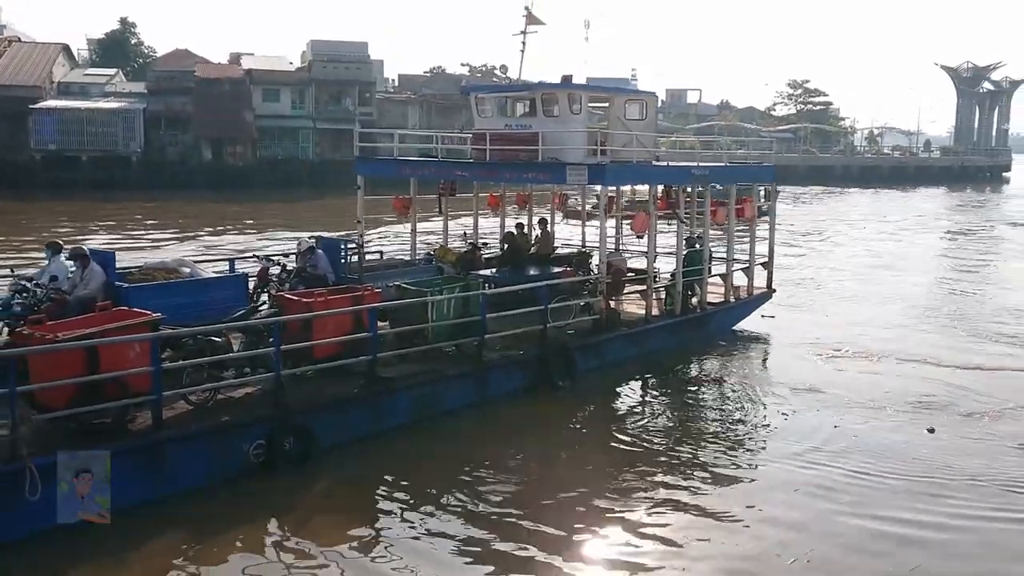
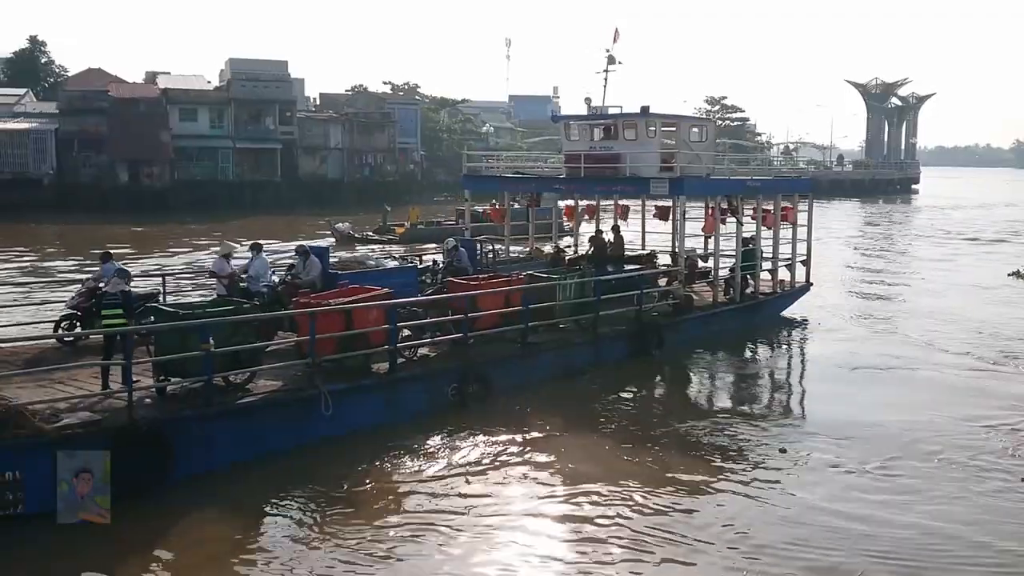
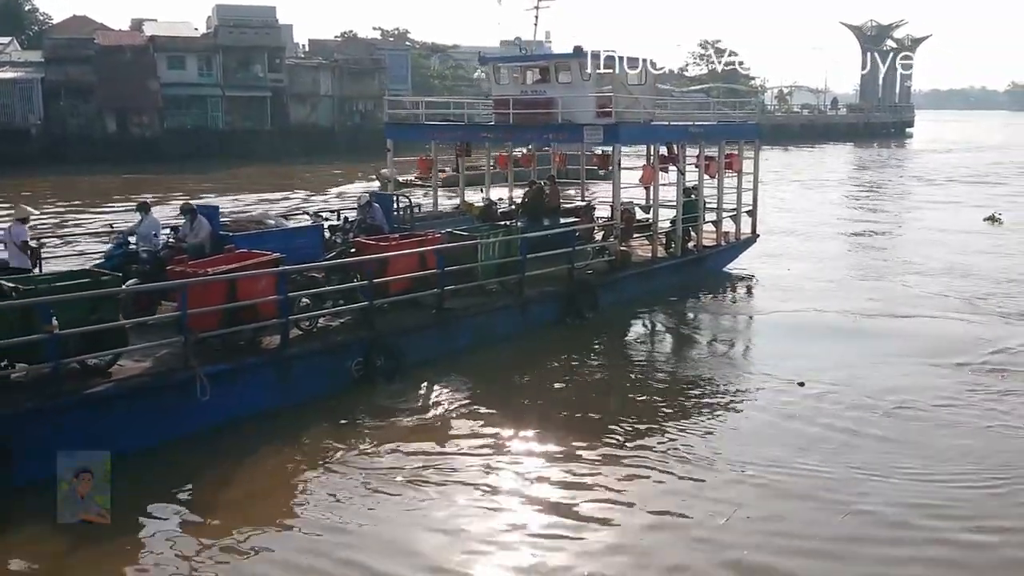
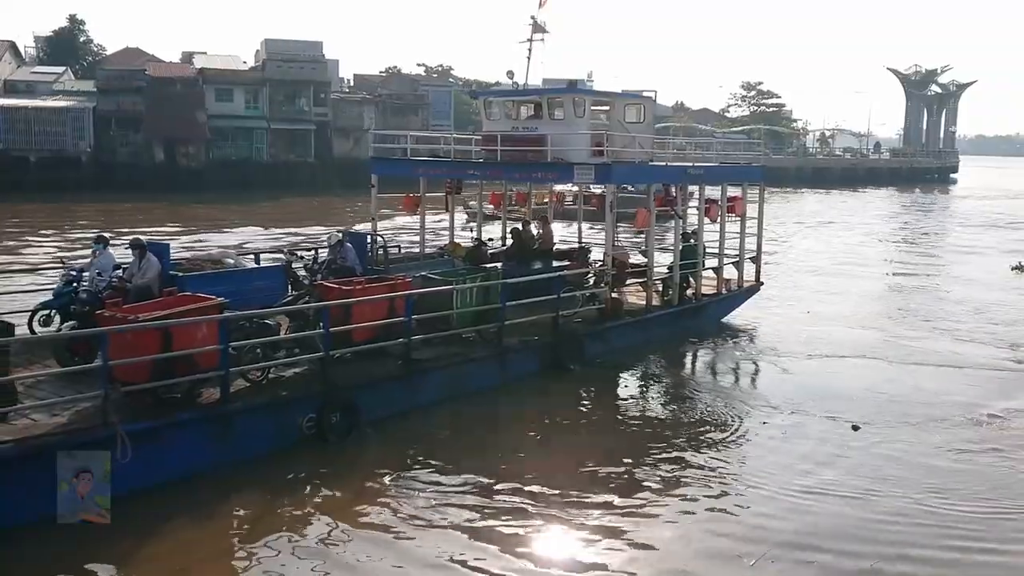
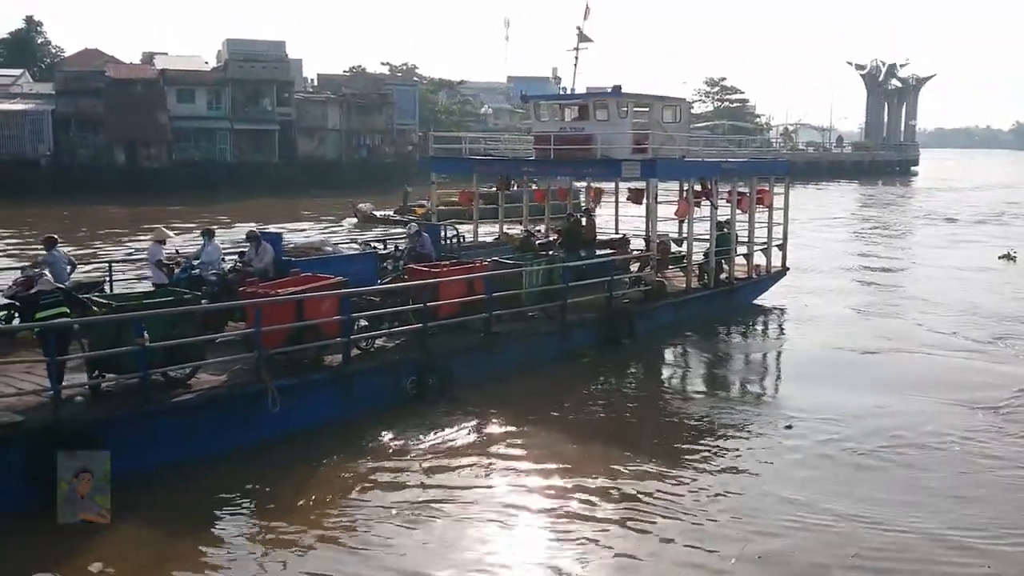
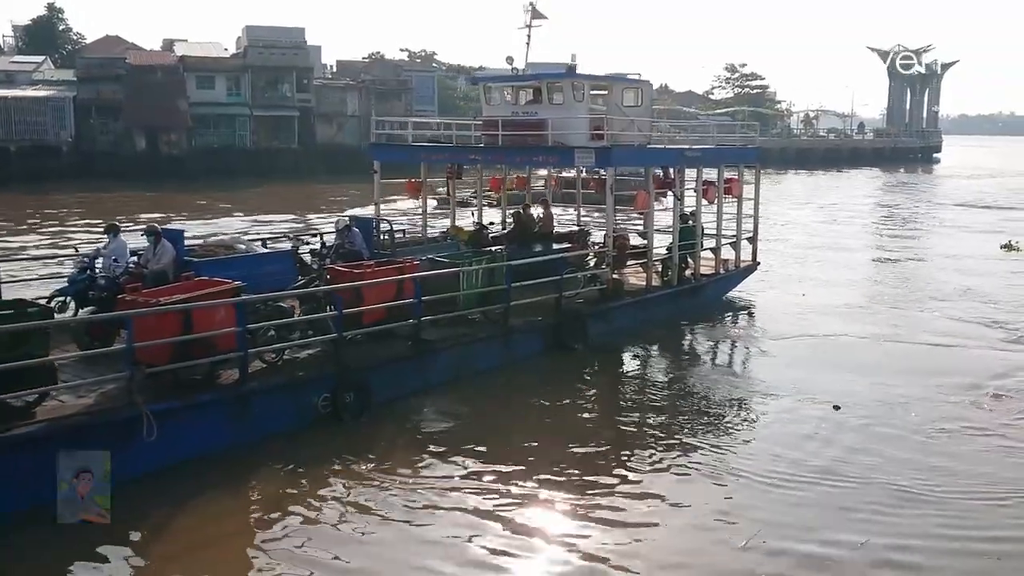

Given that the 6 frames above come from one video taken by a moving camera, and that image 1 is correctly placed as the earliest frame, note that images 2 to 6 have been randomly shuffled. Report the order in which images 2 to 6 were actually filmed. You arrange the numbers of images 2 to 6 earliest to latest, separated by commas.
4, 6, 3, 5, 2
